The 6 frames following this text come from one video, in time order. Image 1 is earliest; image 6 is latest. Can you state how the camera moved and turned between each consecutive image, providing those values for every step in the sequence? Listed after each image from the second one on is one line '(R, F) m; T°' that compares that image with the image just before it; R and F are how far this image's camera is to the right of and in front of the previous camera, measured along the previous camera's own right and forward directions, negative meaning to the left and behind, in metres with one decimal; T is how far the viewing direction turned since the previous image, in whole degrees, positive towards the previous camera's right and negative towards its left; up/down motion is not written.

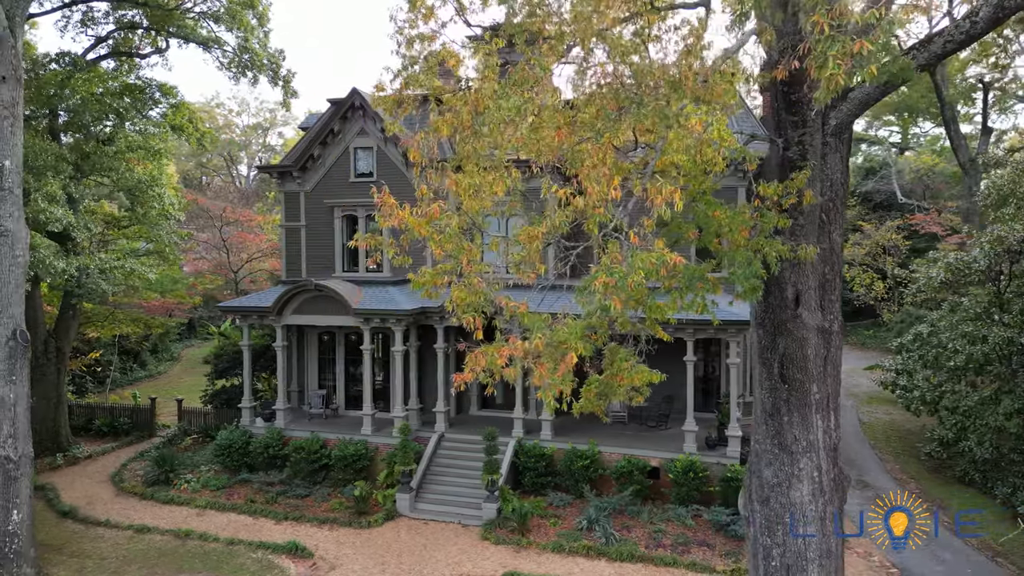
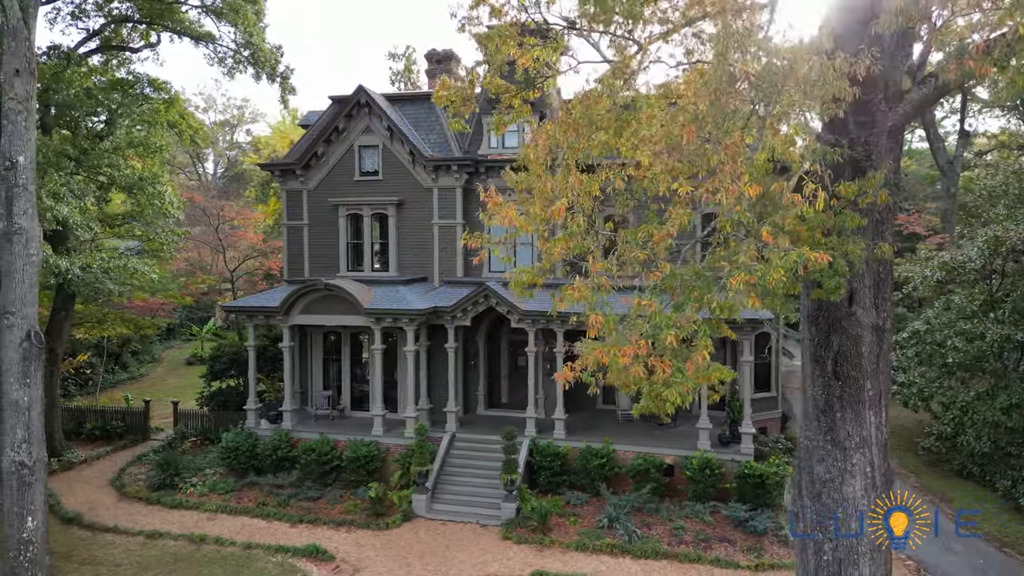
(-0.9, 0.0) m; +2°
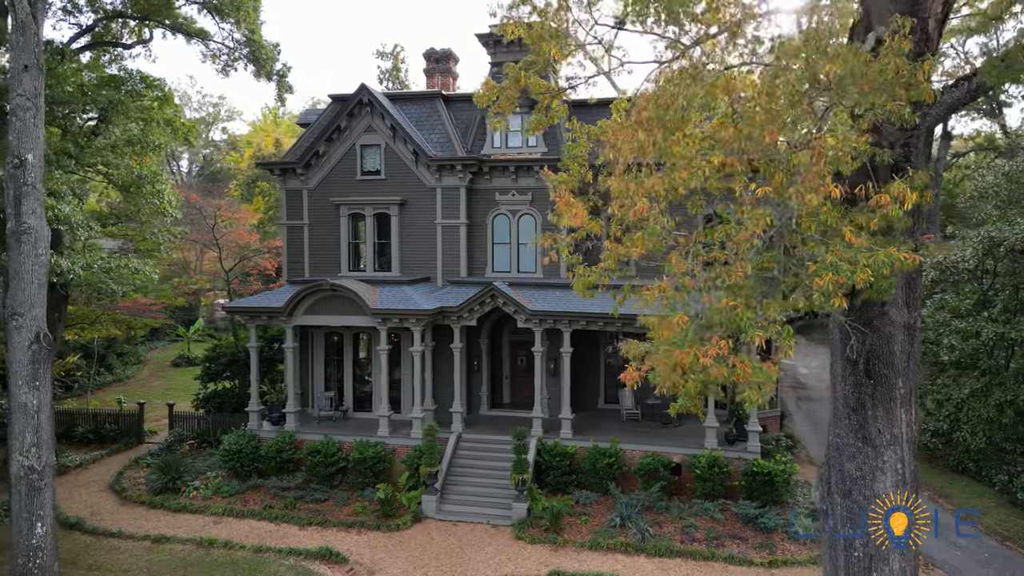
(-0.6, 0.0) m; +2°
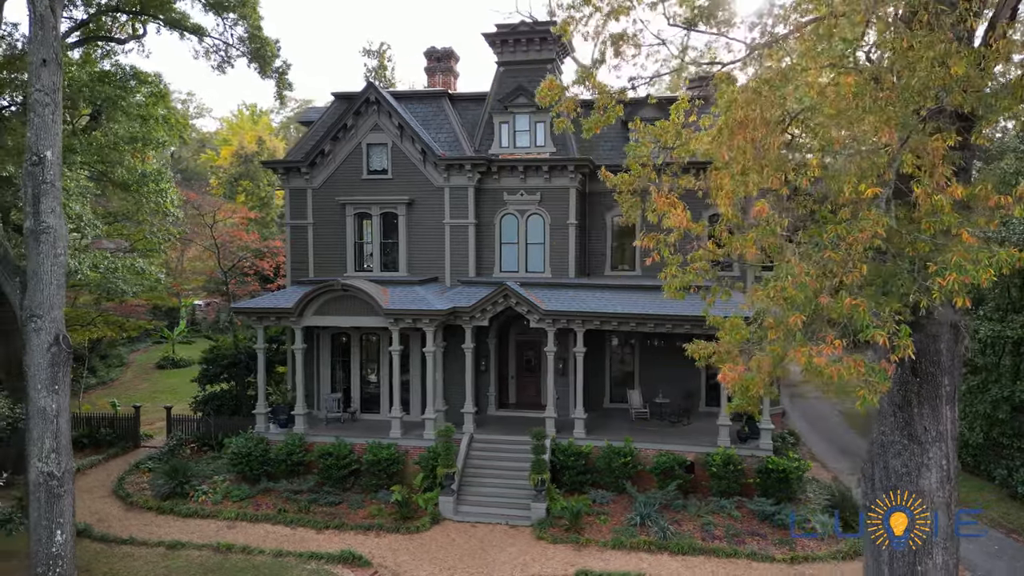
(-0.9, 0.0) m; +2°
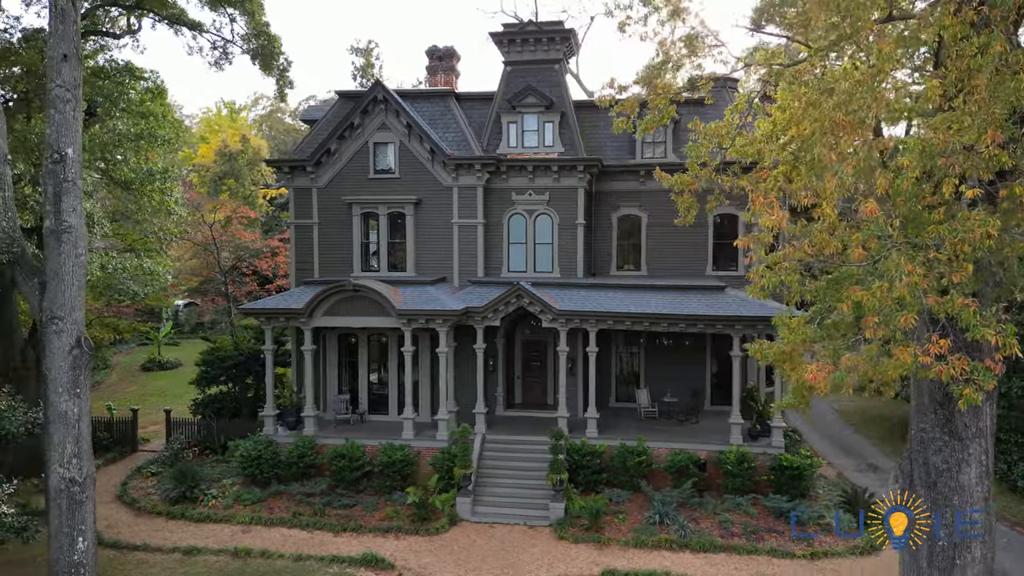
(-0.8, 0.0) m; +2°
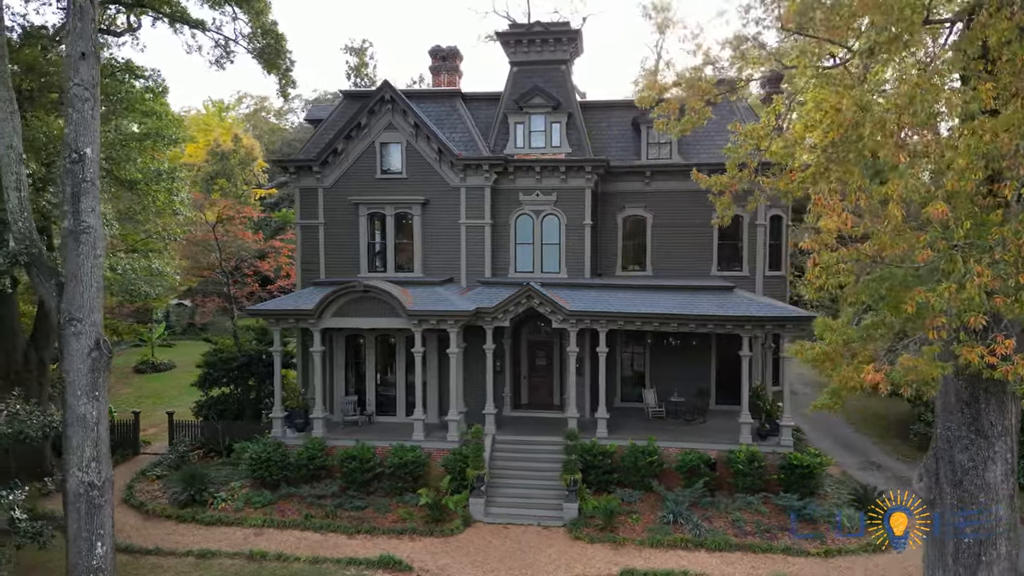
(-0.5, 0.0) m; +1°
